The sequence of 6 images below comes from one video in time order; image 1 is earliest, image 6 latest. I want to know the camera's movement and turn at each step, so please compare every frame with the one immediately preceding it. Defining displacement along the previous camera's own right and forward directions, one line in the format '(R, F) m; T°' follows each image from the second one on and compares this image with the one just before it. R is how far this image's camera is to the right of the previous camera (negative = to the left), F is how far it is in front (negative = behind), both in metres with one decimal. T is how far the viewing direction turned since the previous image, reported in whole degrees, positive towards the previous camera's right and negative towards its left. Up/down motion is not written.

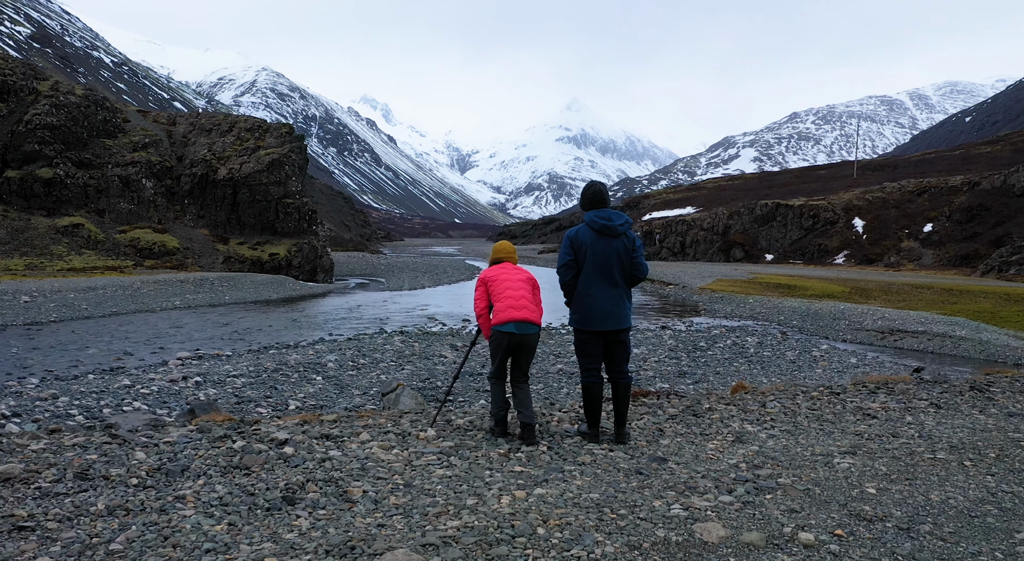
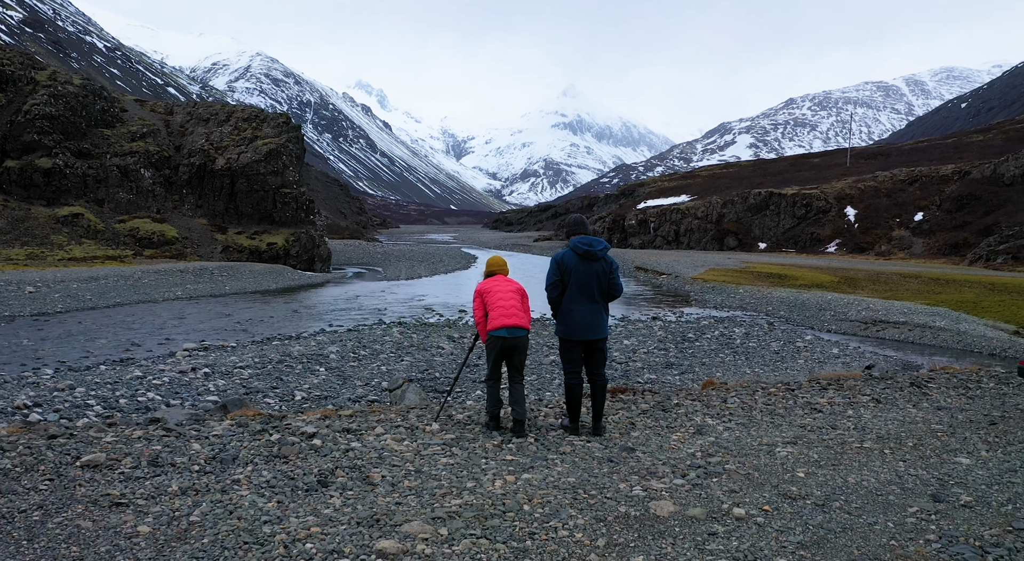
(0.0, -0.7) m; 0°
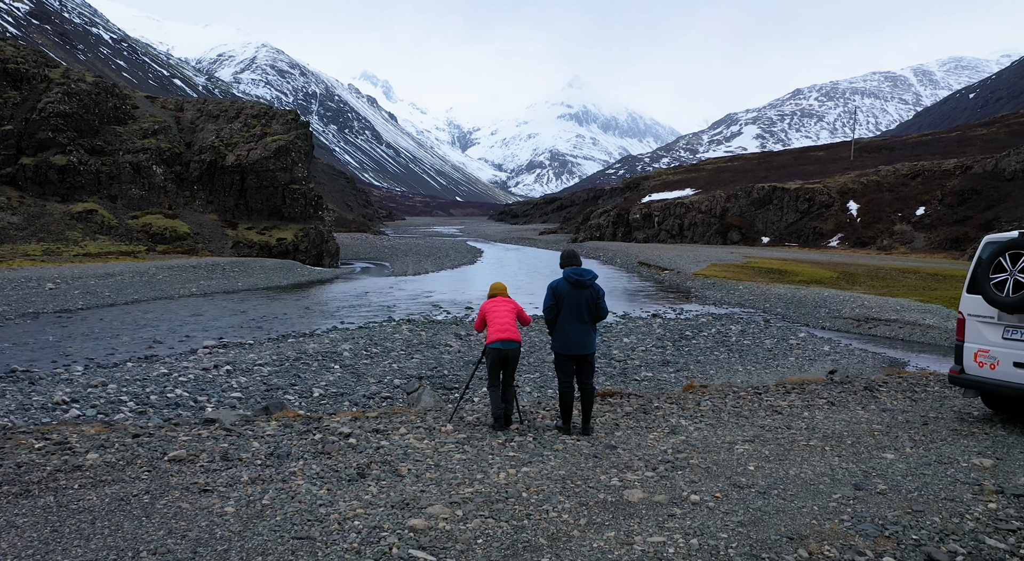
(0.0, -0.9) m; 0°
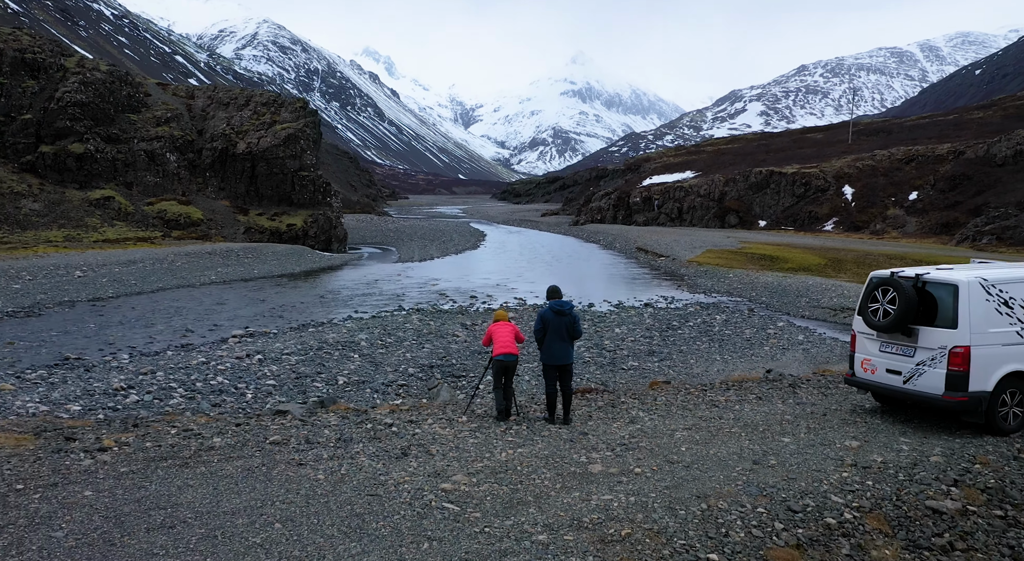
(0.0, -2.0) m; 0°
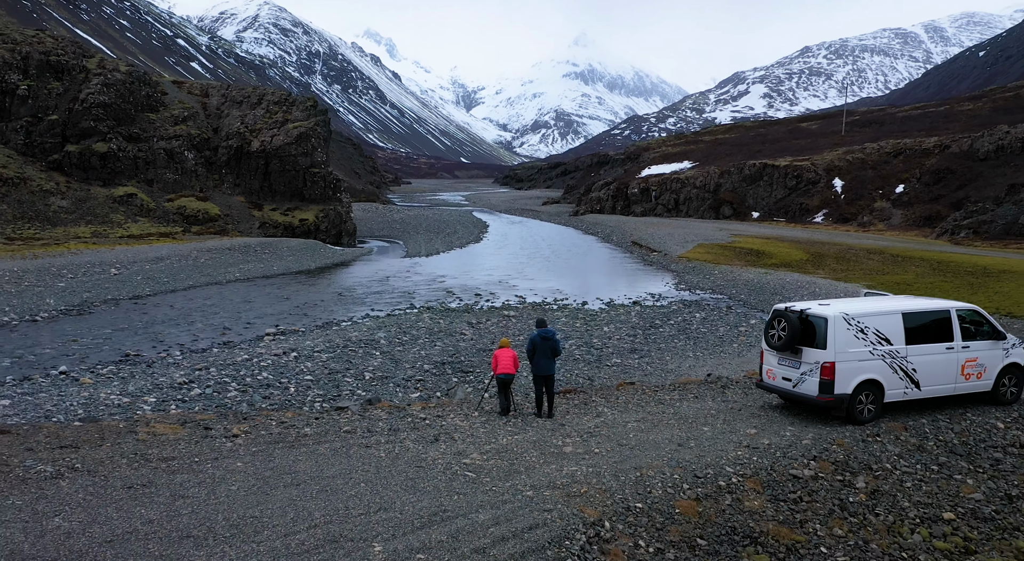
(+0.1, -3.0) m; 0°
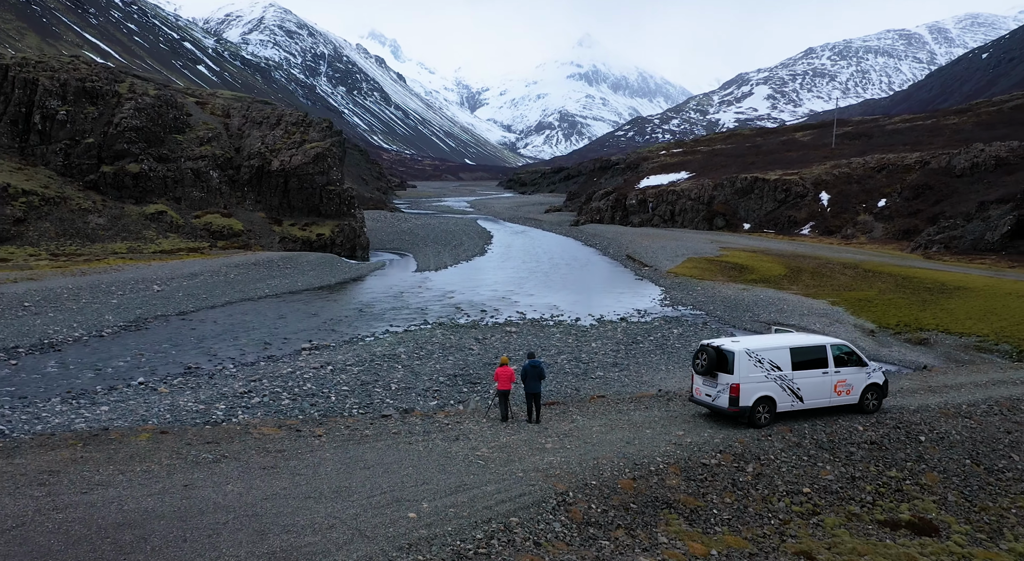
(+0.1, -4.3) m; 0°
